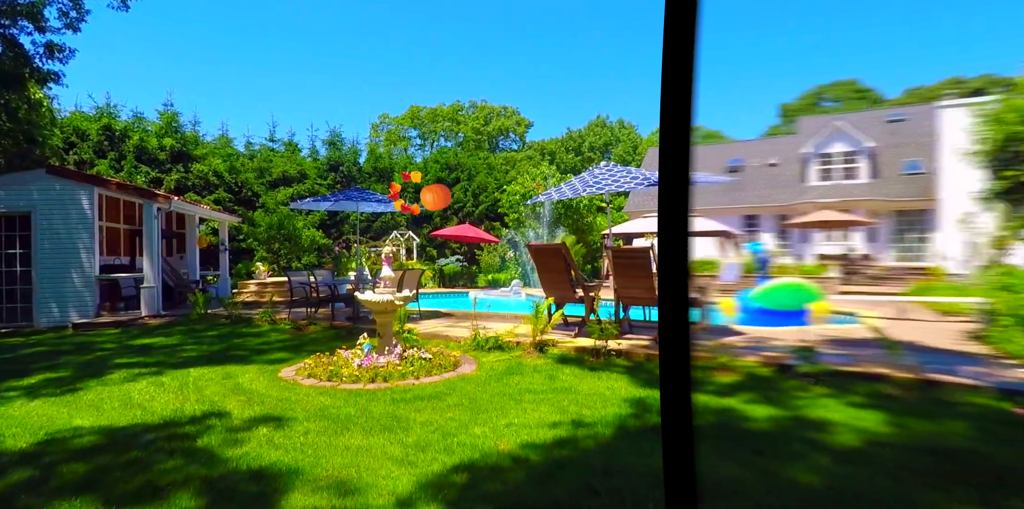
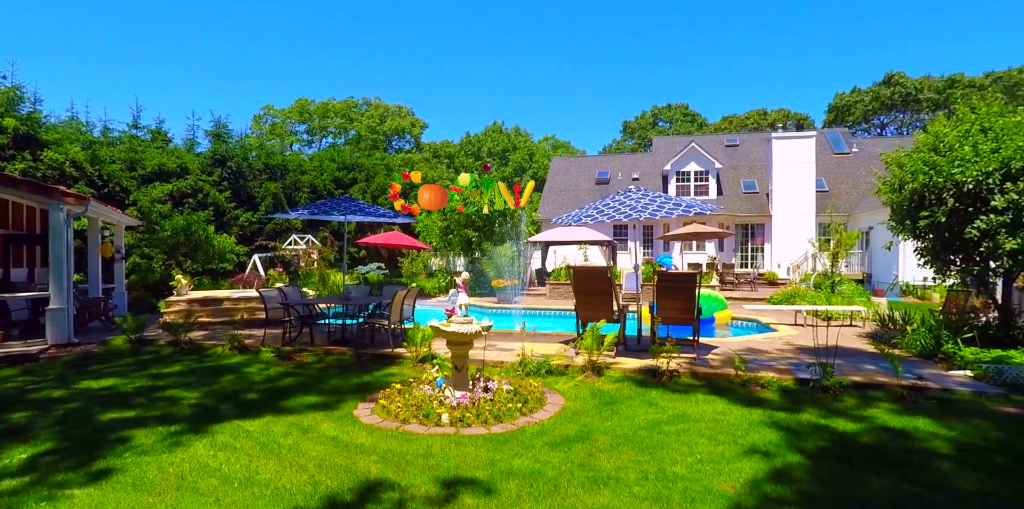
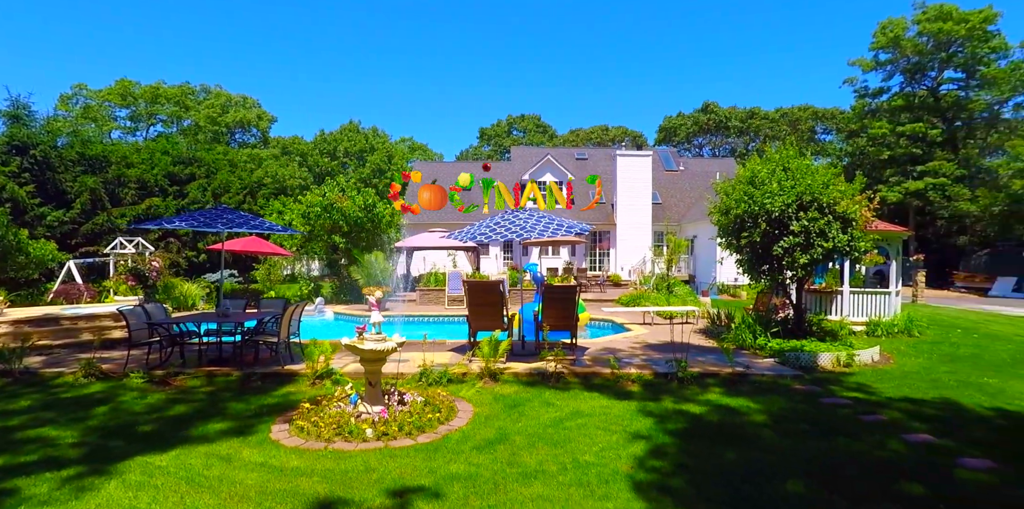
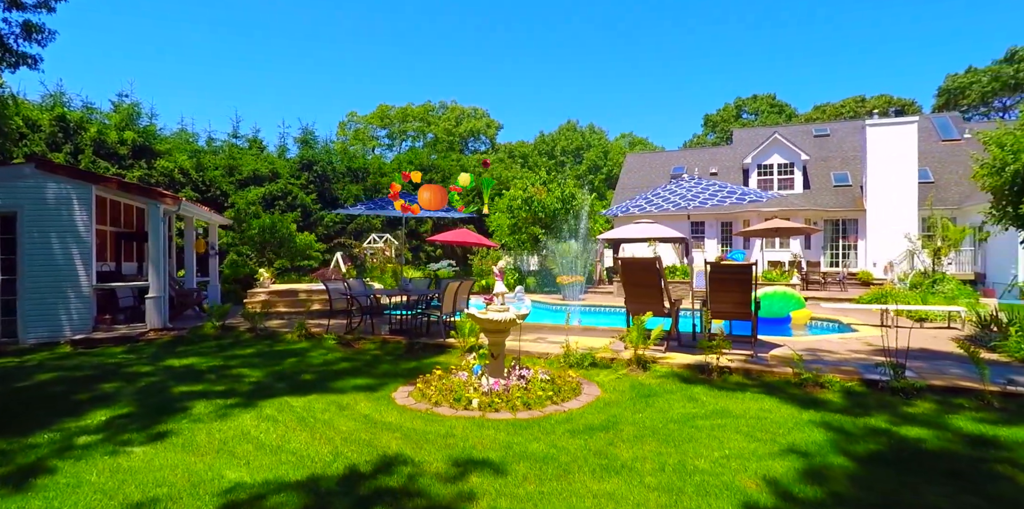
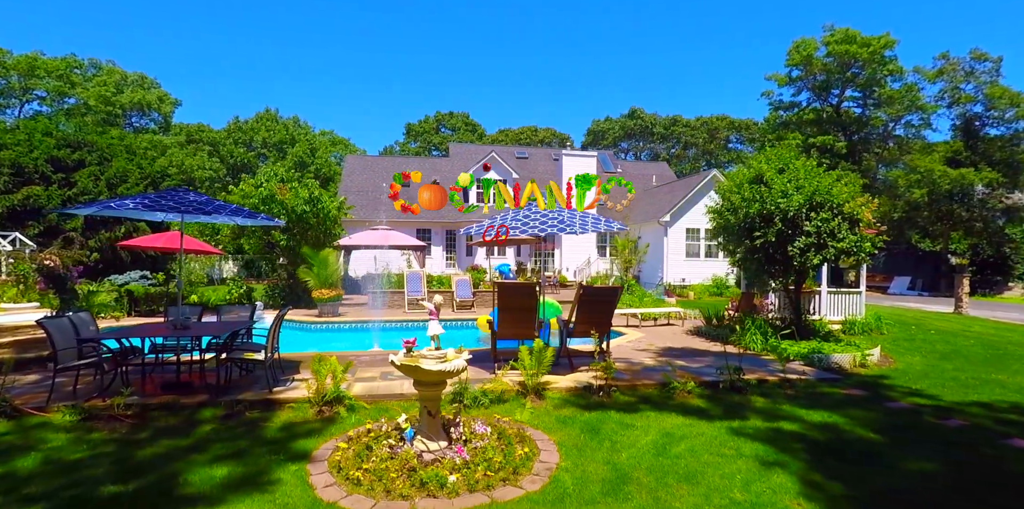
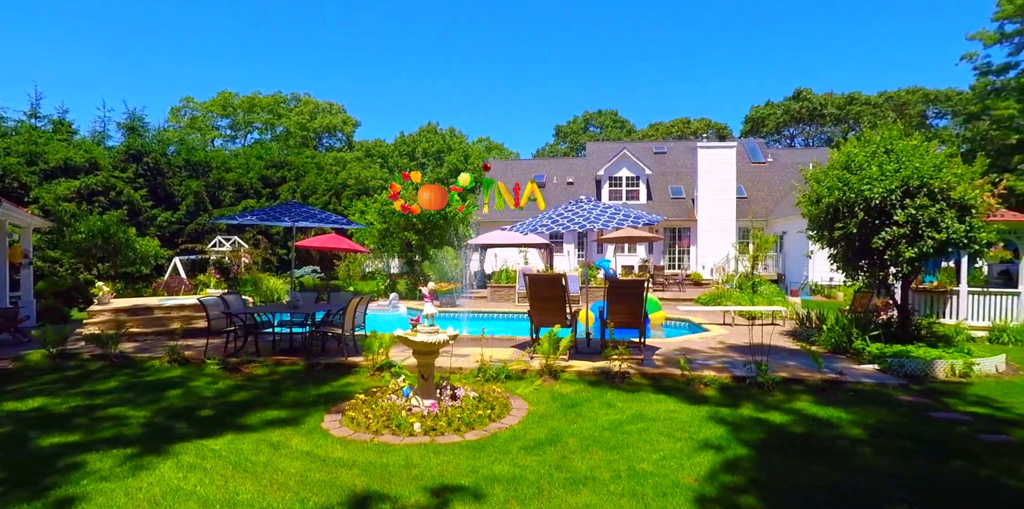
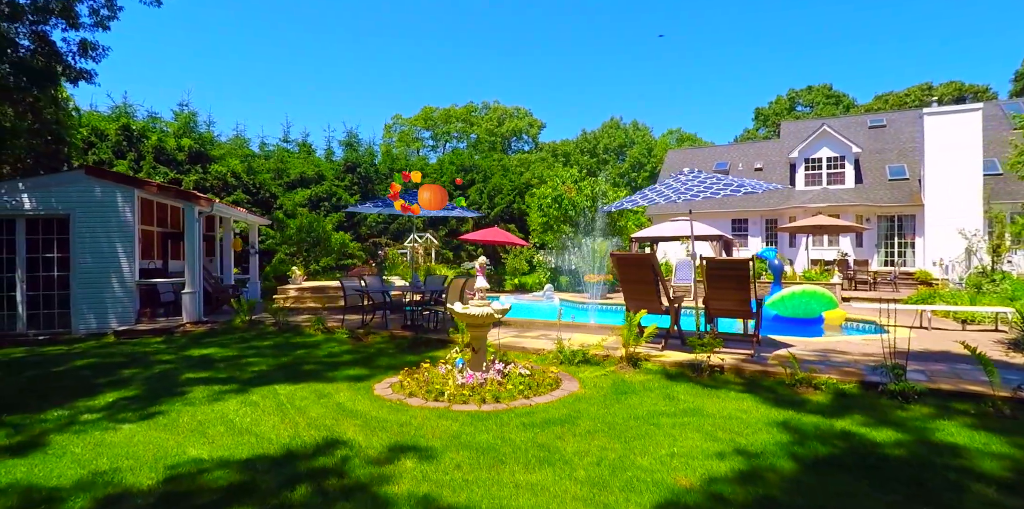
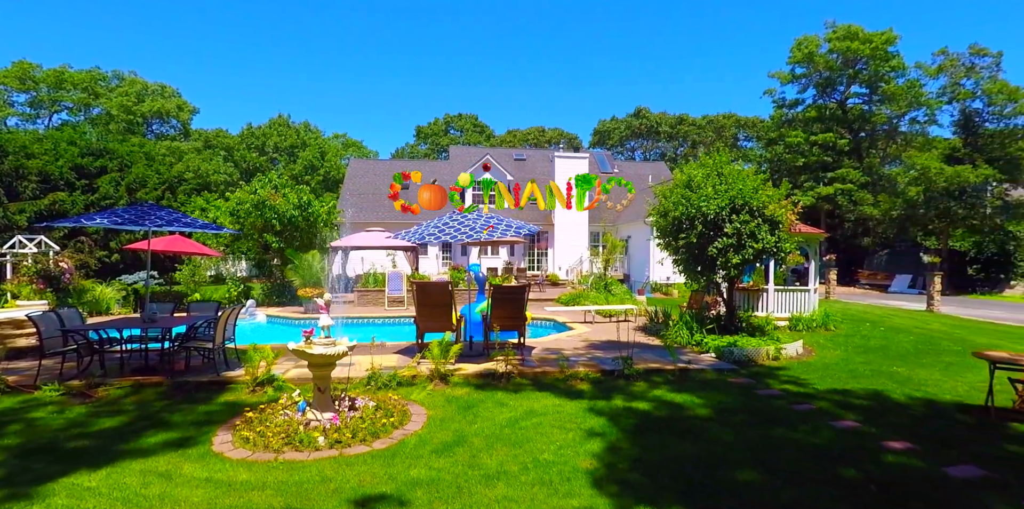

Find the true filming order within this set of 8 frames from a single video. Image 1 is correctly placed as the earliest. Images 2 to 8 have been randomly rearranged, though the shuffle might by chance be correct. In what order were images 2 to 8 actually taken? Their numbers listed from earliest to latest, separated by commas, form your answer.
7, 4, 2, 6, 3, 8, 5
